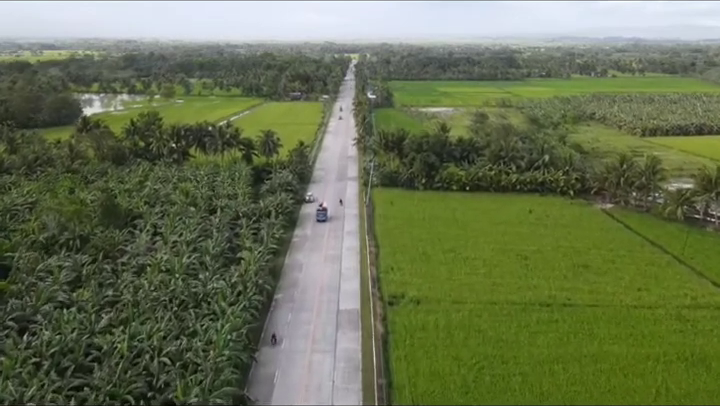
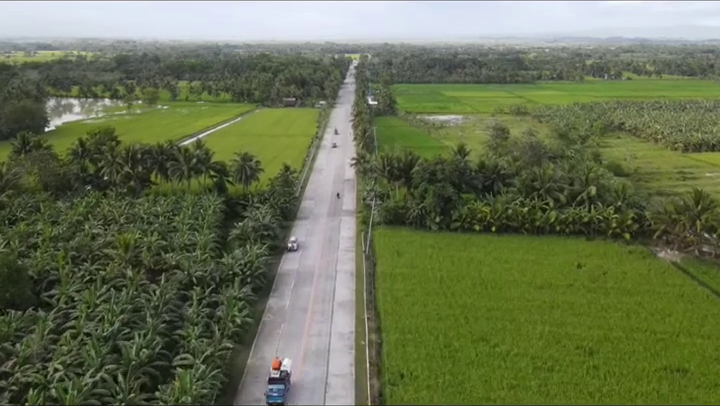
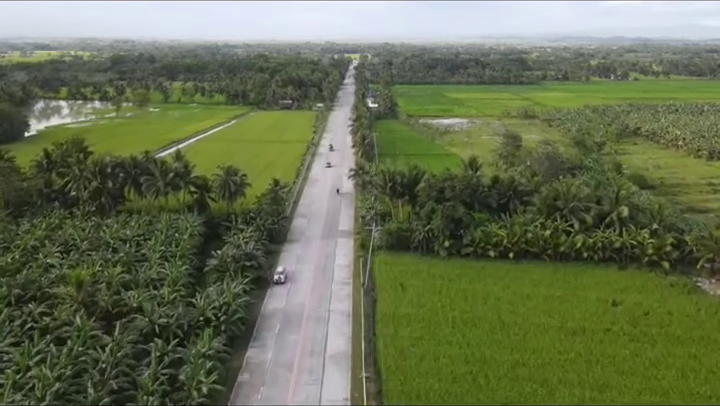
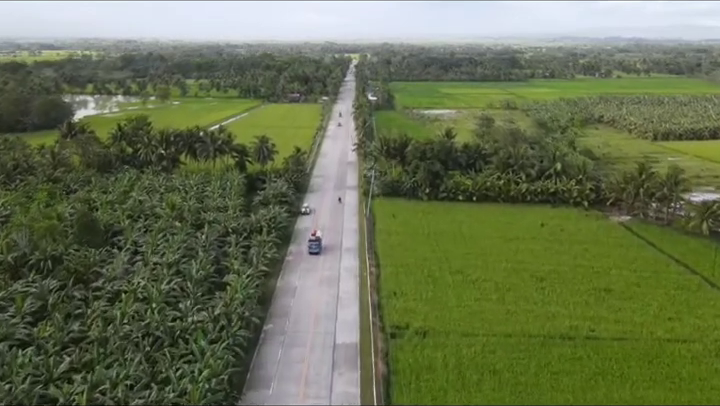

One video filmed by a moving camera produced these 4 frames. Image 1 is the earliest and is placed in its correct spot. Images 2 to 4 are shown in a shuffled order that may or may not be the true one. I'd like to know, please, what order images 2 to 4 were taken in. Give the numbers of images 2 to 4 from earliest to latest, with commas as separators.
4, 2, 3
